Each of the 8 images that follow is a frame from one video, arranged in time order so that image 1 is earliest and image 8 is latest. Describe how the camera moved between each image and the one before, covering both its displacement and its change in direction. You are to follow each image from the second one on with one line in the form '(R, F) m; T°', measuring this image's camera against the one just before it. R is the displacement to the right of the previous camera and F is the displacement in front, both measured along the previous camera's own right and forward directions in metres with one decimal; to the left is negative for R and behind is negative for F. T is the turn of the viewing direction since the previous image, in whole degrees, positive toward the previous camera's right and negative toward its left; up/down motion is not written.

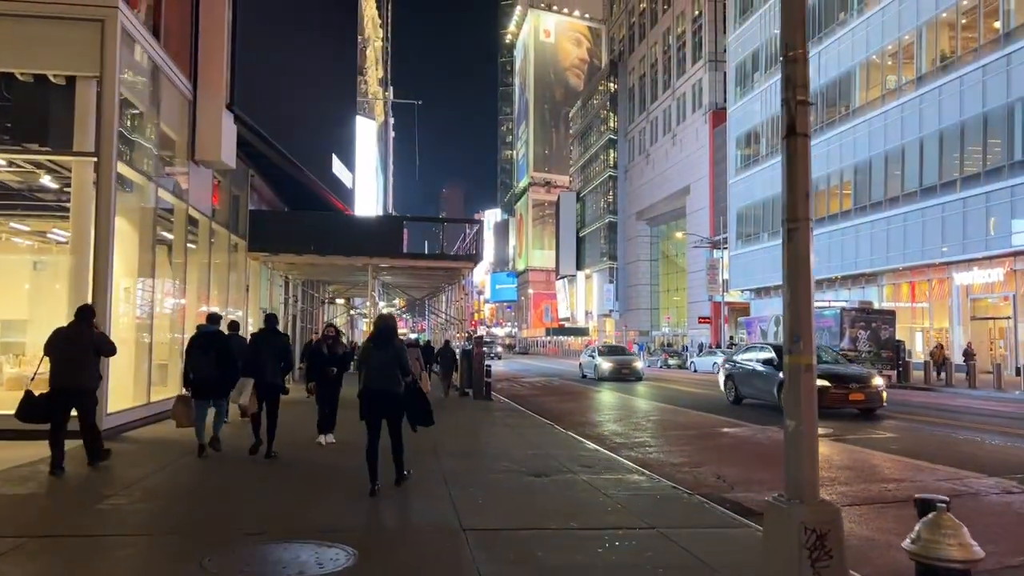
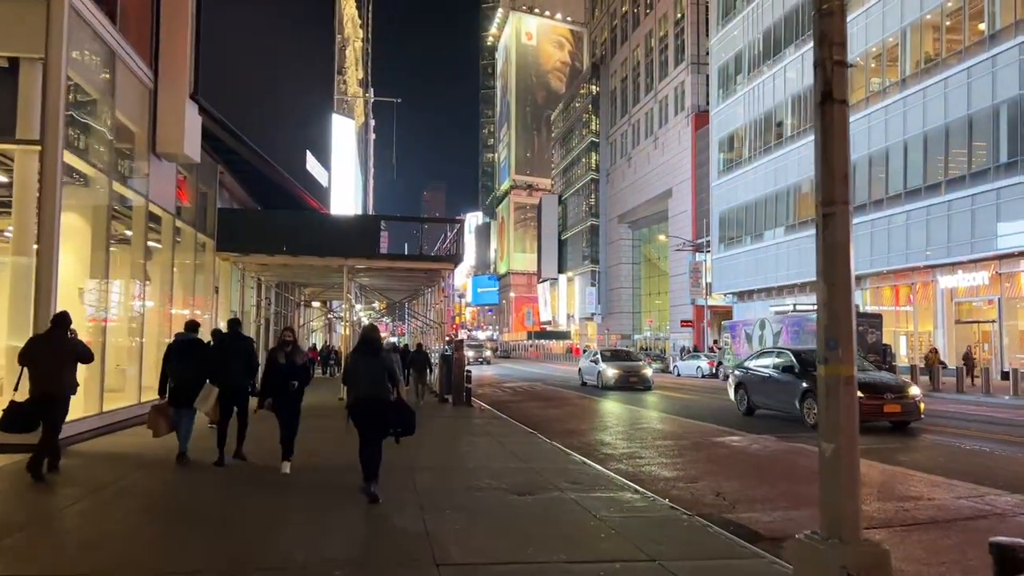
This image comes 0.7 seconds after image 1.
(0.0, +0.8) m; +1°
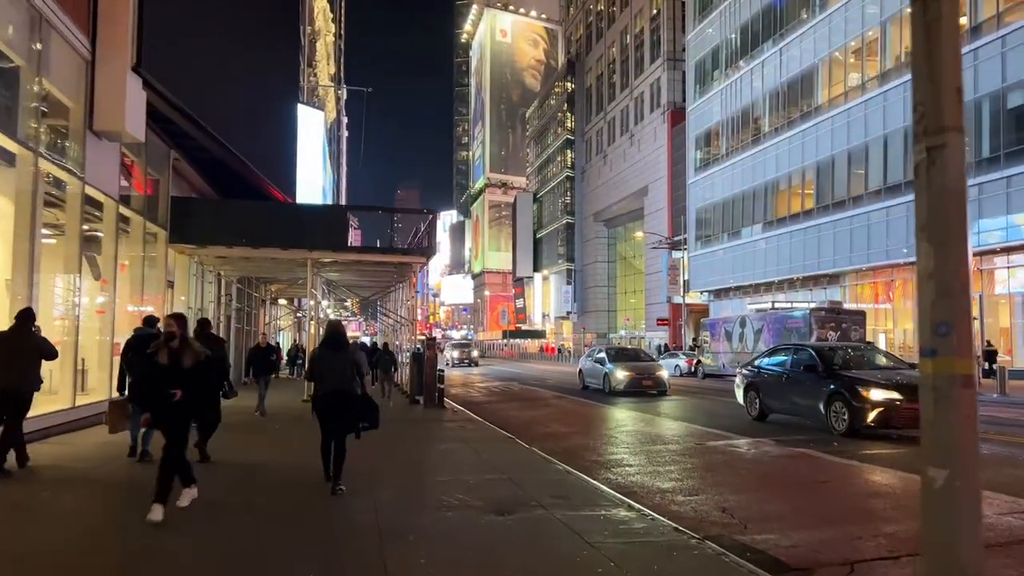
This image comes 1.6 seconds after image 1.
(0.0, +1.1) m; +2°
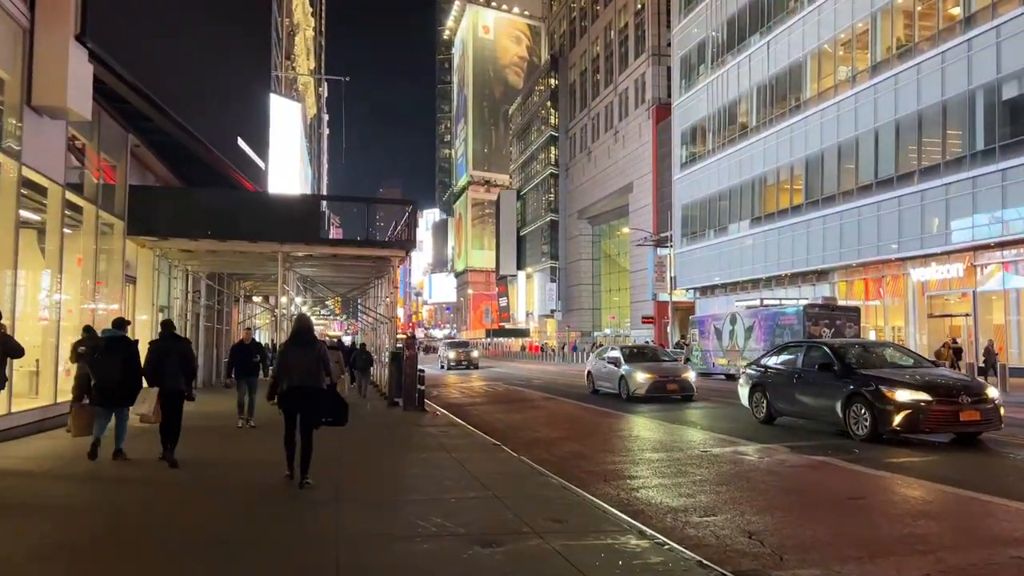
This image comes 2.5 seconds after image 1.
(0.0, +1.1) m; +1°
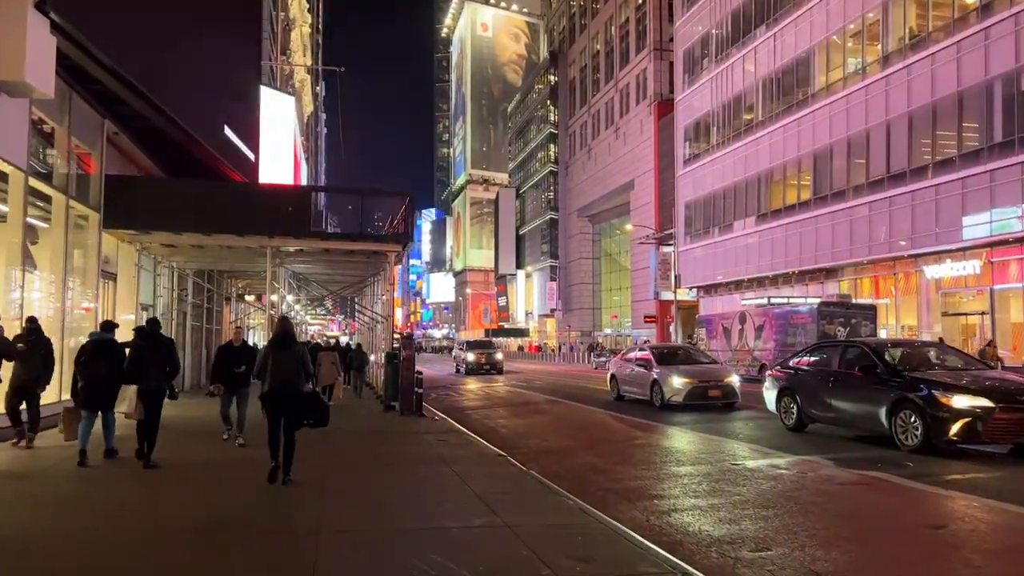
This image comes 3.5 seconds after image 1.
(-0.1, +1.1) m; 0°
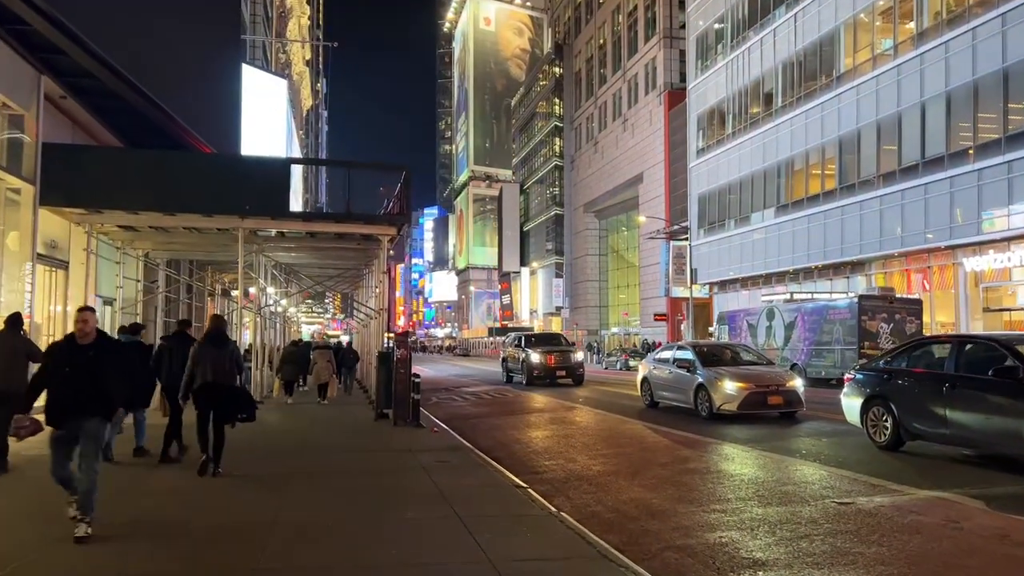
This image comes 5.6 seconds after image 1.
(-0.2, +2.5) m; 0°
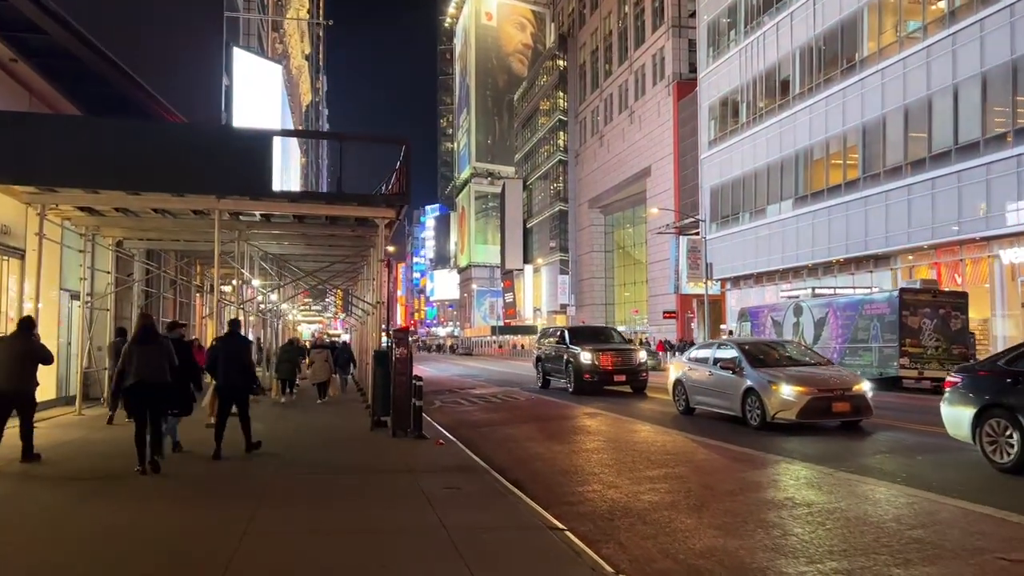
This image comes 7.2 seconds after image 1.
(-0.2, +1.9) m; 0°
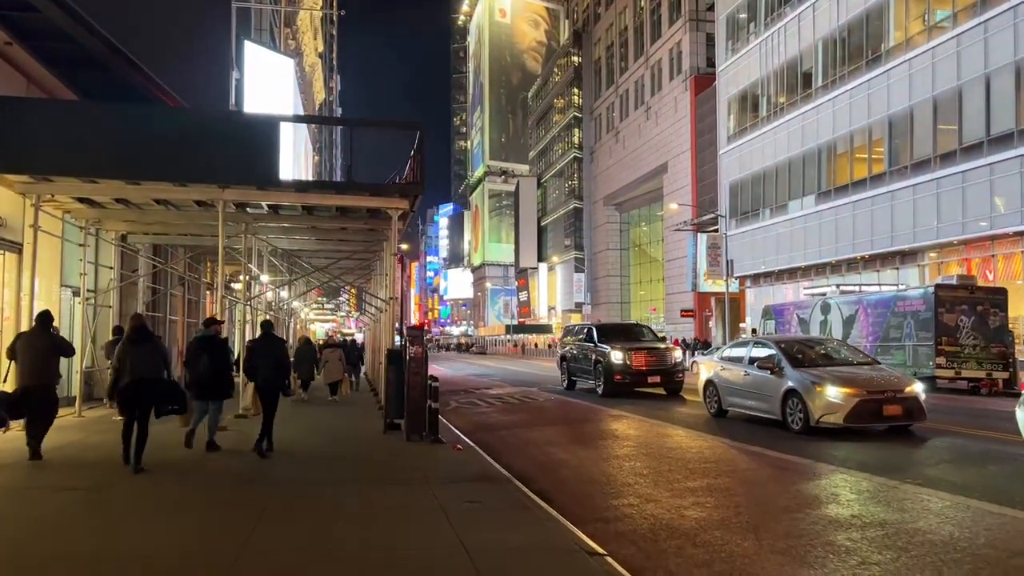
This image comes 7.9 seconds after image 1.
(-0.1, +0.8) m; -1°
